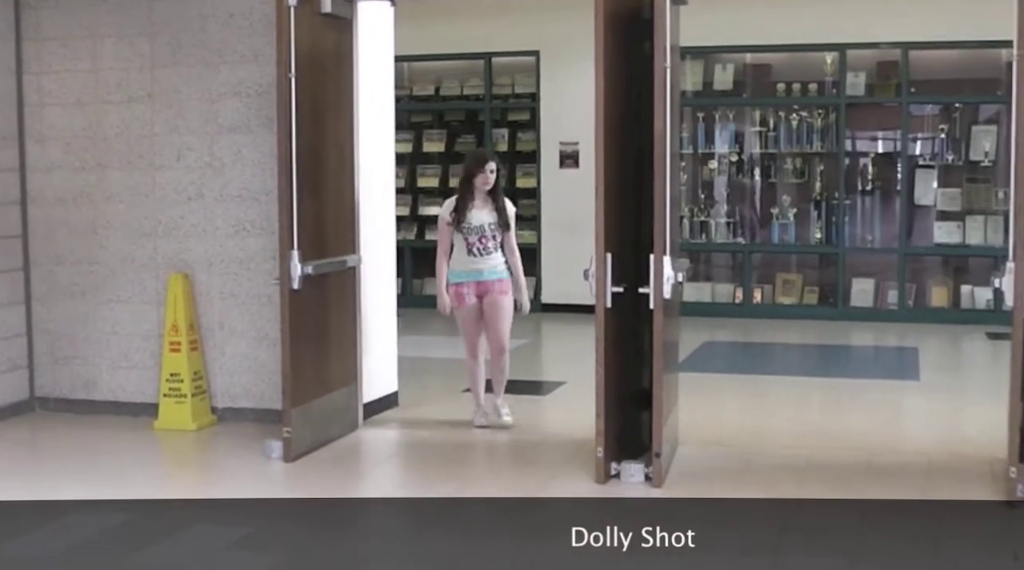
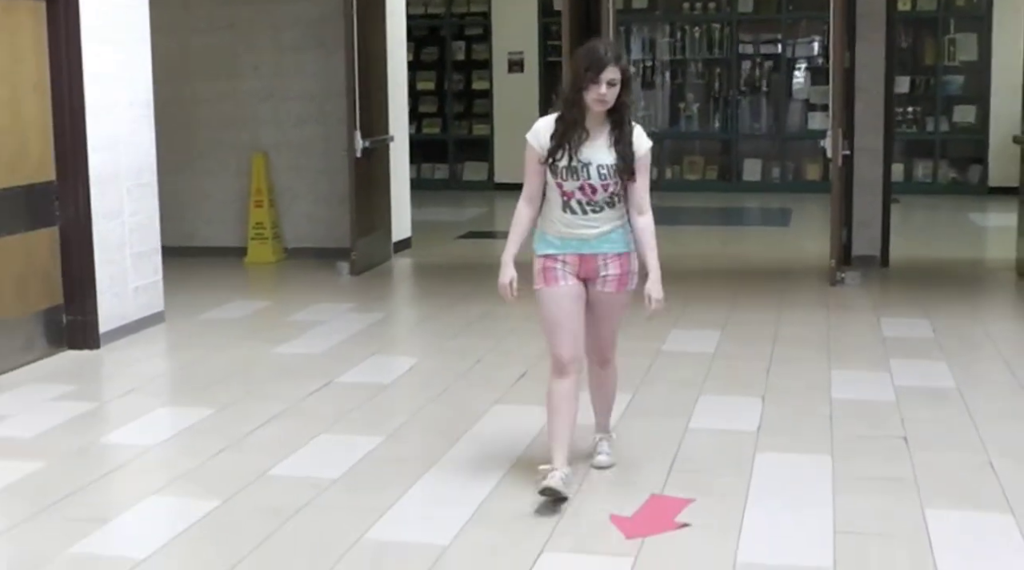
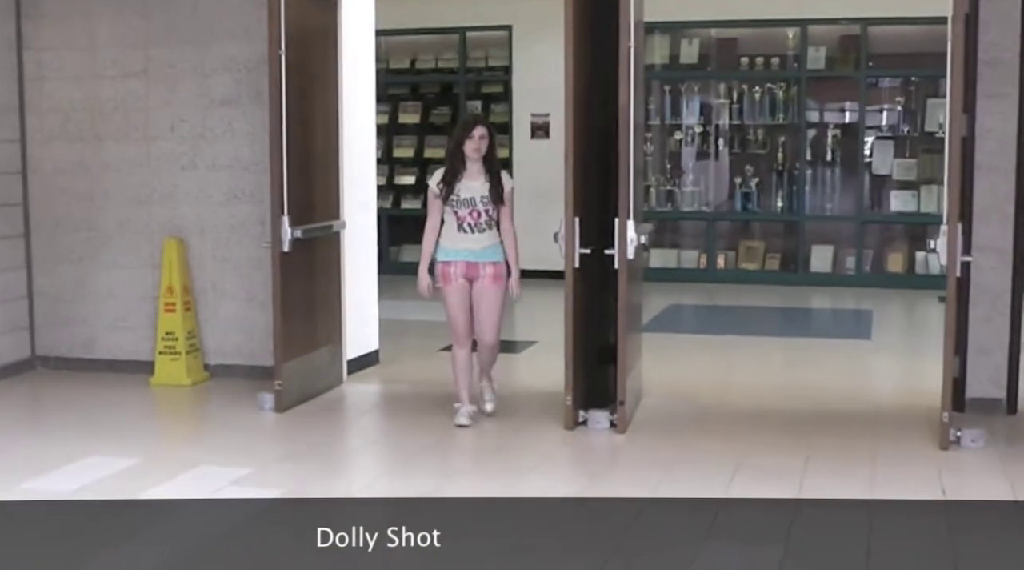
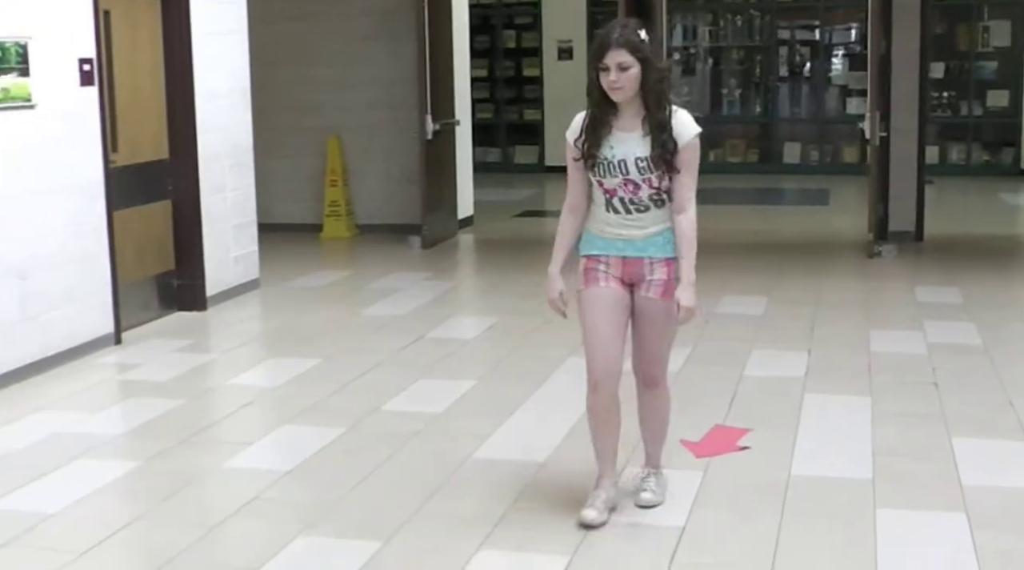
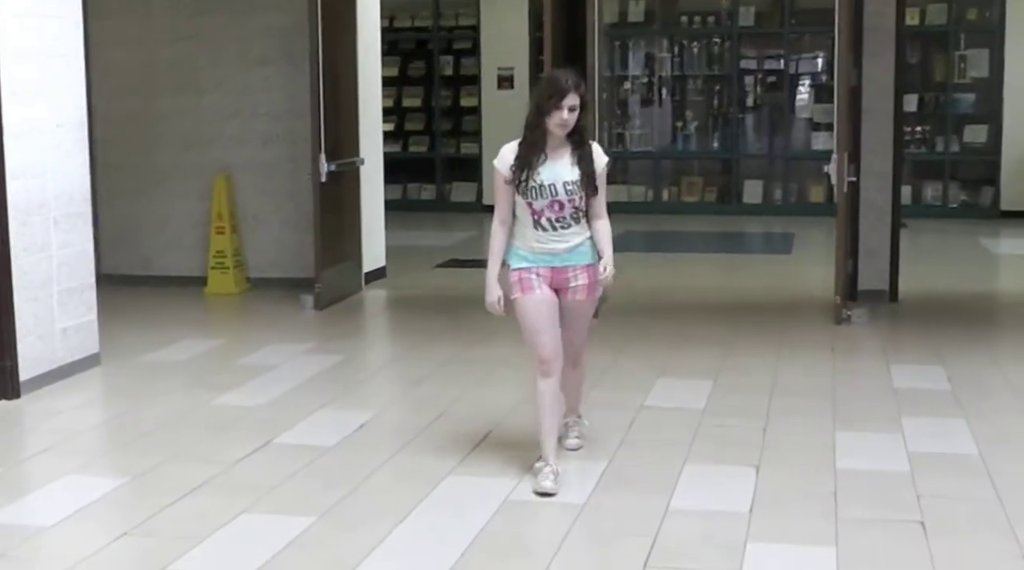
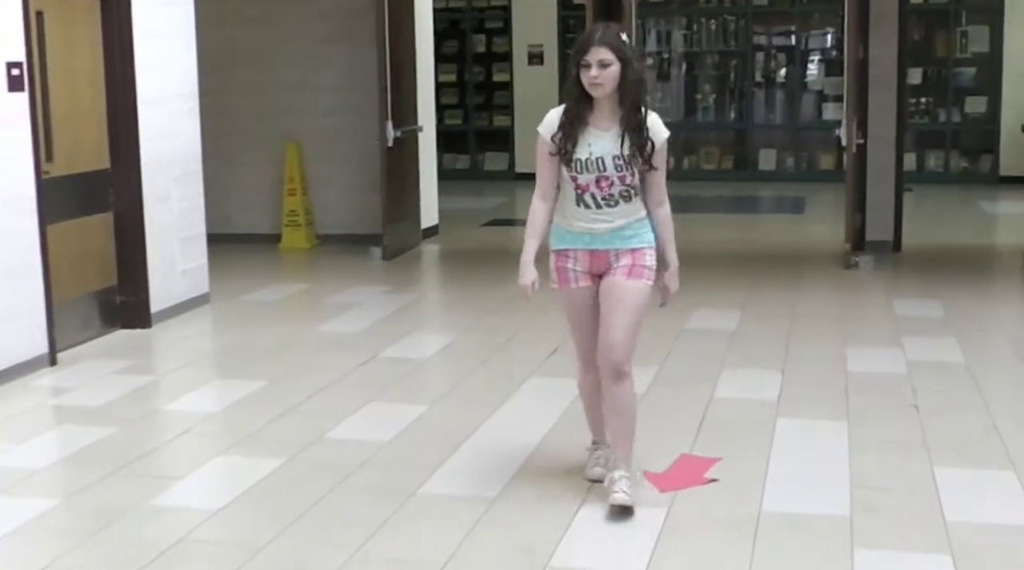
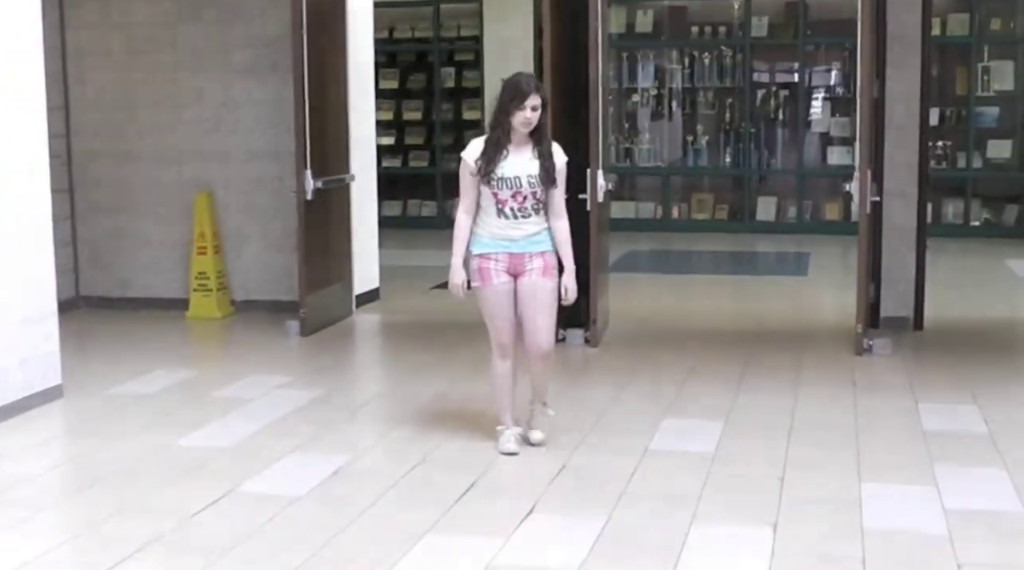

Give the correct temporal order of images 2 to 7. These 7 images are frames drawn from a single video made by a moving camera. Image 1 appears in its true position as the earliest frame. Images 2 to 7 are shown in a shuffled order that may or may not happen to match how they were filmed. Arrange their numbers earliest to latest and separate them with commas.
3, 7, 5, 2, 6, 4
